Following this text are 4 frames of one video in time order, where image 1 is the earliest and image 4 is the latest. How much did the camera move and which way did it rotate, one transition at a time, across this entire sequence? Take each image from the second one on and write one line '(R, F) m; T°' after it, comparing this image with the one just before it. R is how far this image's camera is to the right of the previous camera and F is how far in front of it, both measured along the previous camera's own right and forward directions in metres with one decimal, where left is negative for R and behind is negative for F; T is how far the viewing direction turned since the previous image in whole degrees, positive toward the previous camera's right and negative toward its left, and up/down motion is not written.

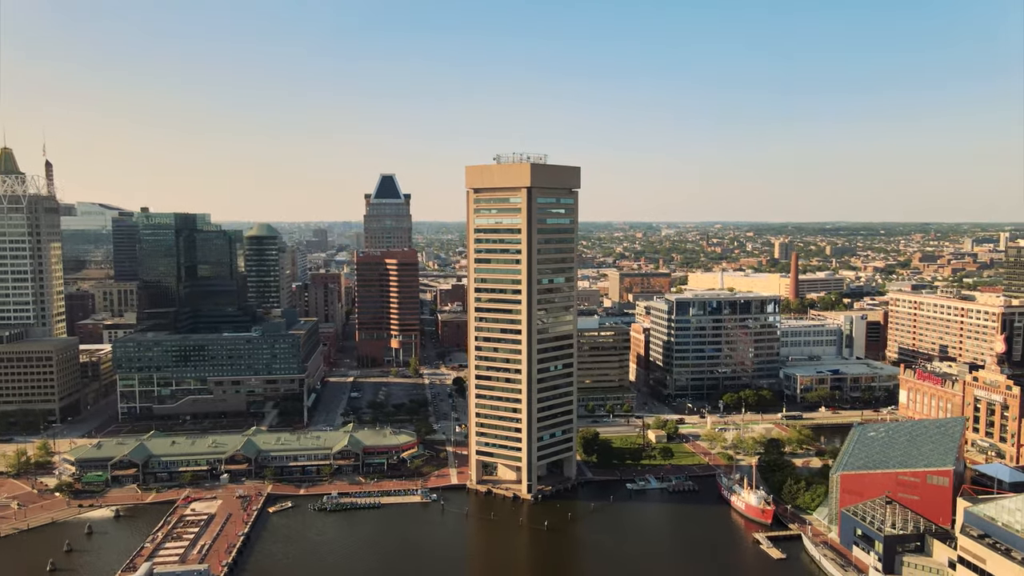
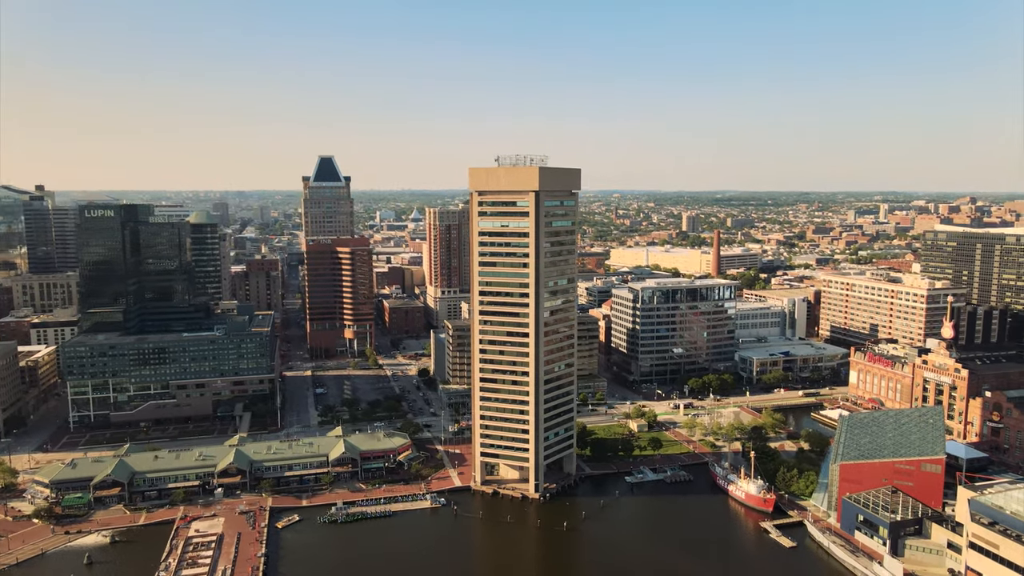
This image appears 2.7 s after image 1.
(-11.4, +0.8) m; +8°
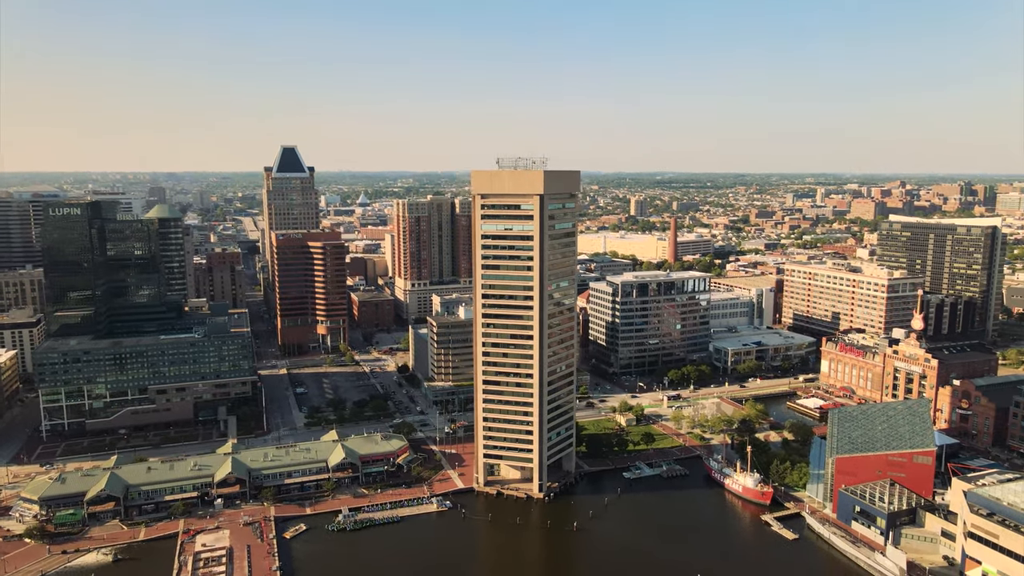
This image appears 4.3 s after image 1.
(-6.7, +0.1) m; +4°
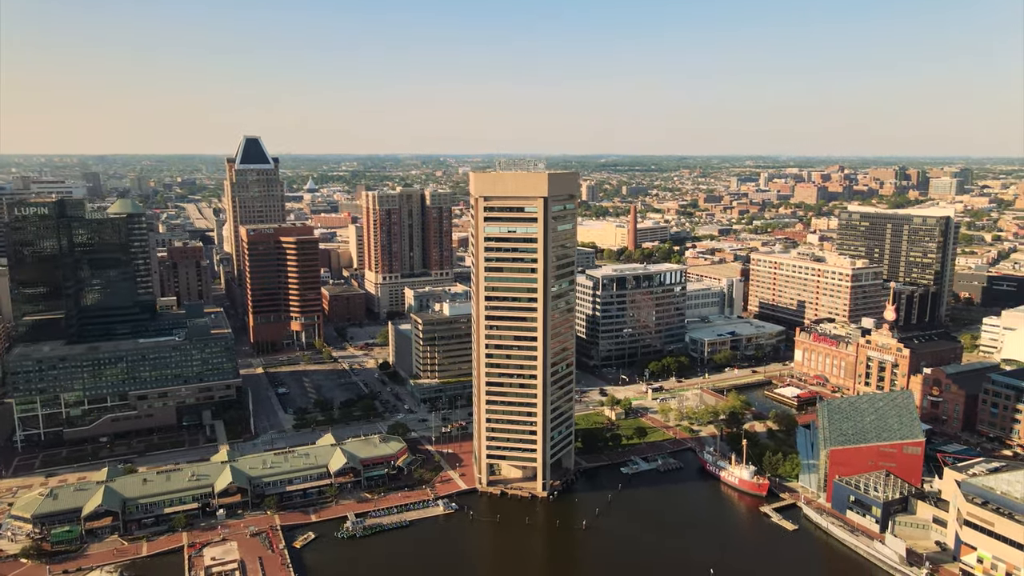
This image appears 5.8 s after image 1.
(-6.3, 0.0) m; +4°
